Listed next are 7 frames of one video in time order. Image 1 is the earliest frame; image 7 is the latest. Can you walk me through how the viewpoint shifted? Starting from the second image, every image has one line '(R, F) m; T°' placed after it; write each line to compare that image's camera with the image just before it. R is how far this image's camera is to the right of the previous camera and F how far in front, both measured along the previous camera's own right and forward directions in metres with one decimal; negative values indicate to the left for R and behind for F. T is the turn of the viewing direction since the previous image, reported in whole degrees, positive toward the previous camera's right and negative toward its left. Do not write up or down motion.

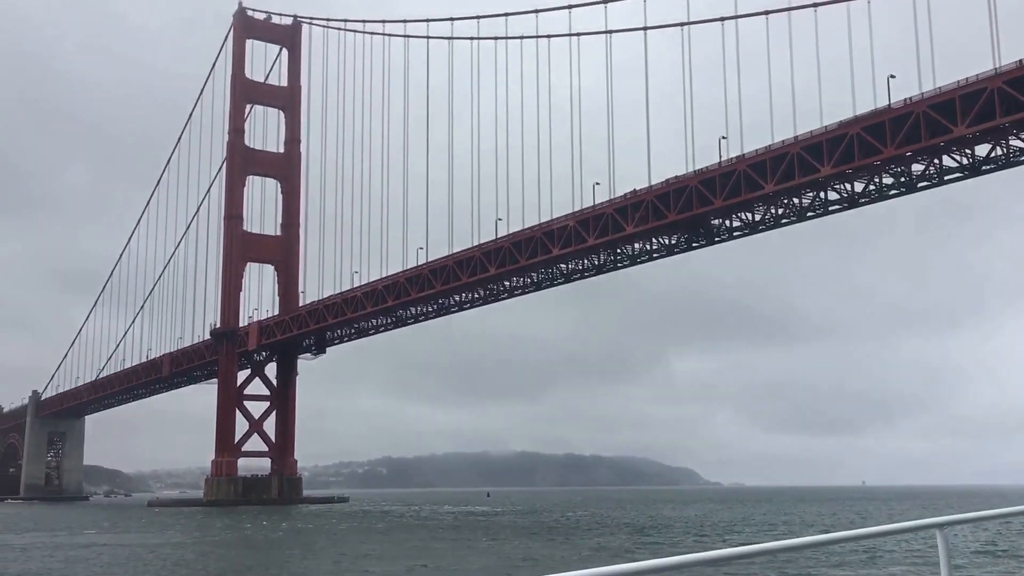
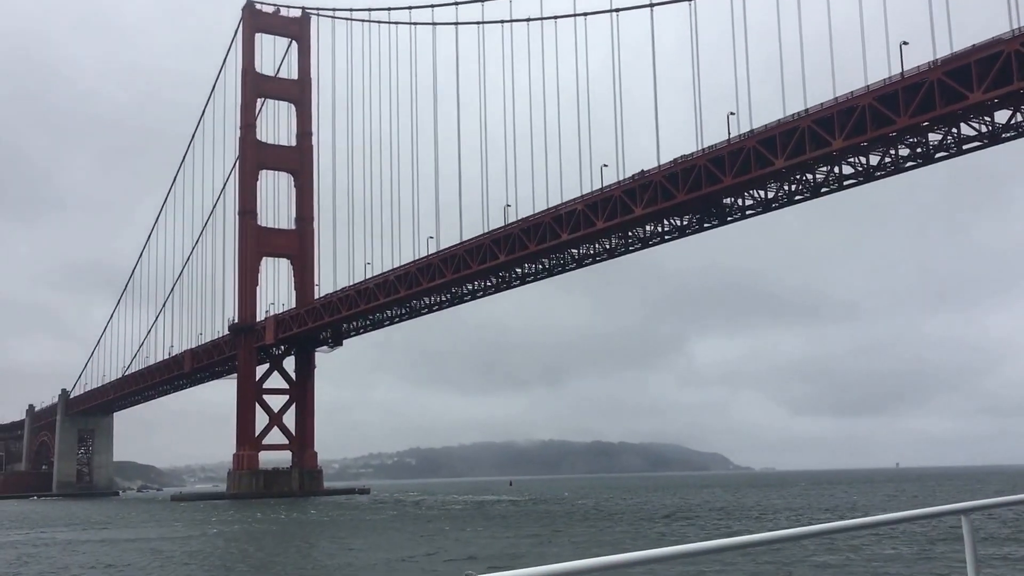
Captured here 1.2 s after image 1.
(+0.8, +0.4) m; -2°
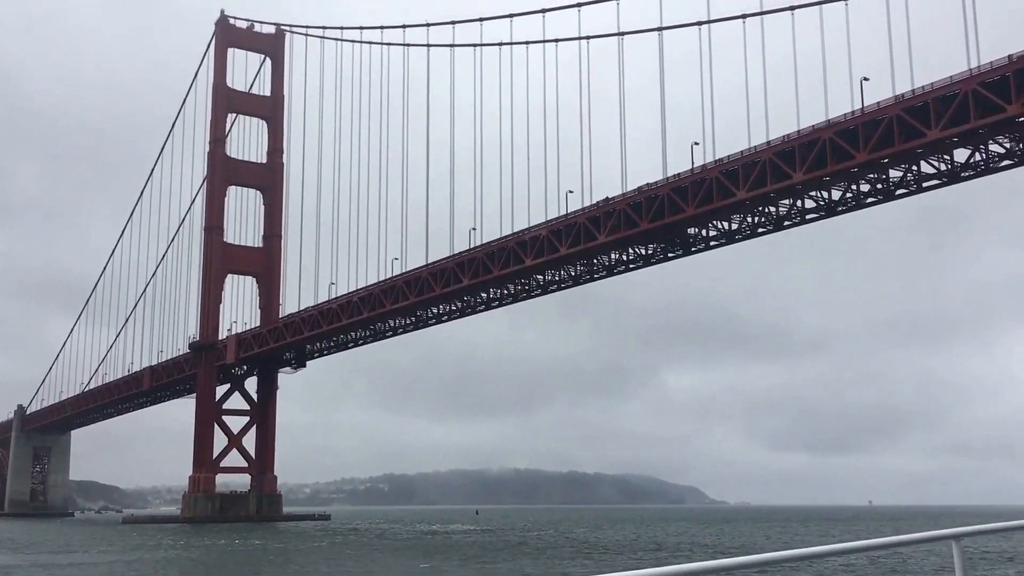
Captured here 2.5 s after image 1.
(+0.7, +0.3) m; +1°
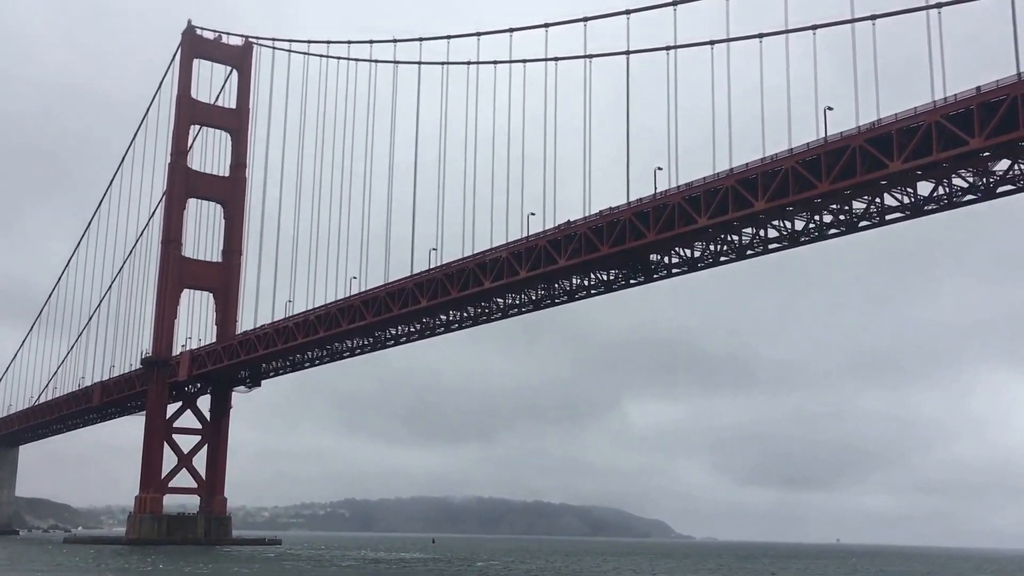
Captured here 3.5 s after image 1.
(+0.7, +0.6) m; +1°
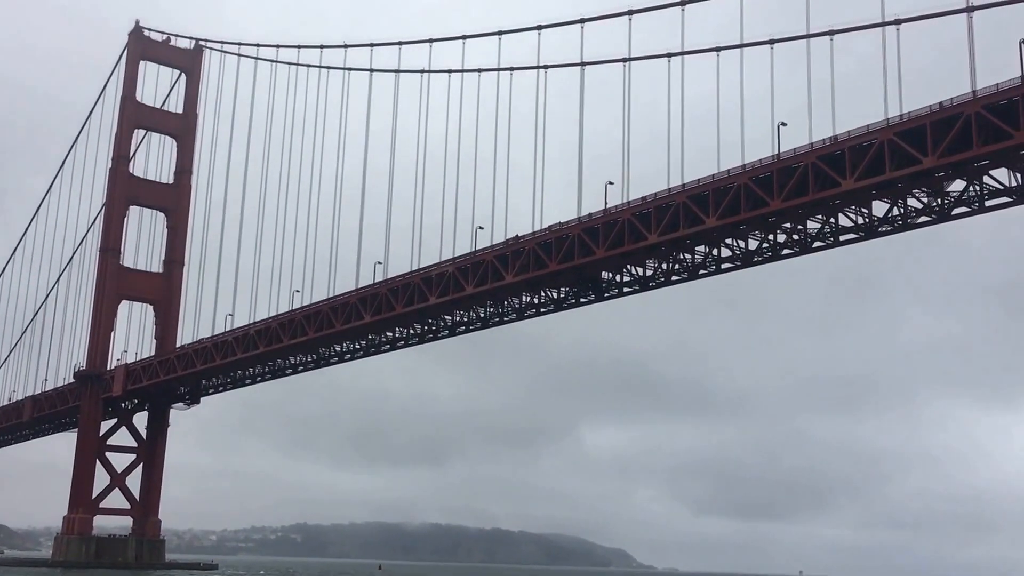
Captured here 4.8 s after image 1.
(+0.8, +0.9) m; +2°
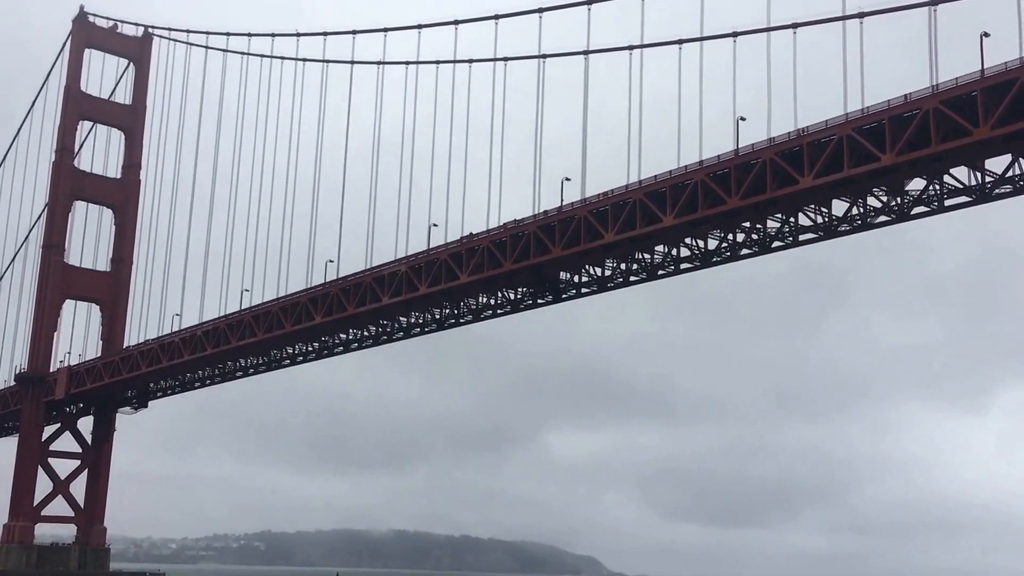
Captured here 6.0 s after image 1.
(+0.6, +0.7) m; +2°
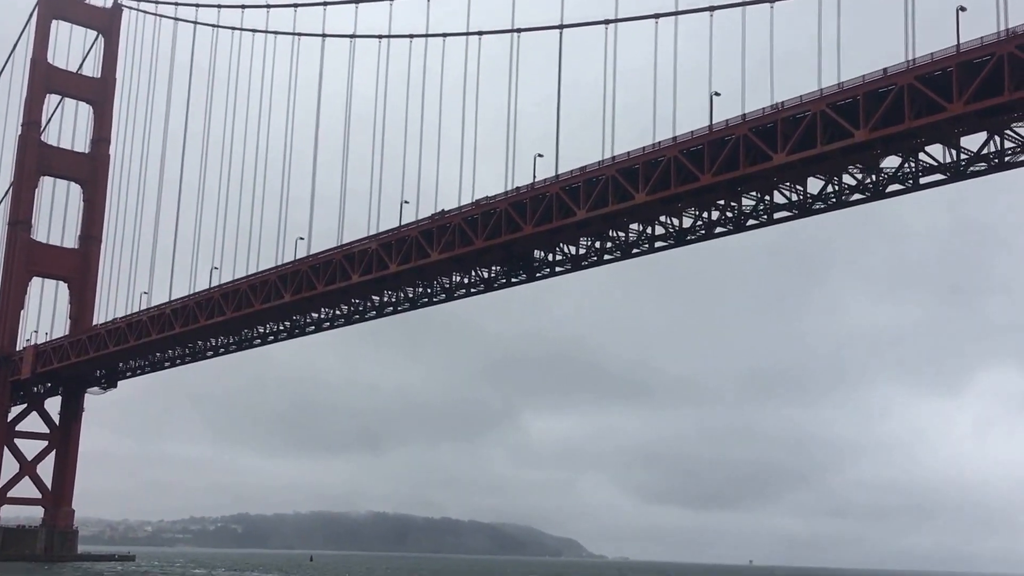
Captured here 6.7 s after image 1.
(+0.4, +0.3) m; +1°
